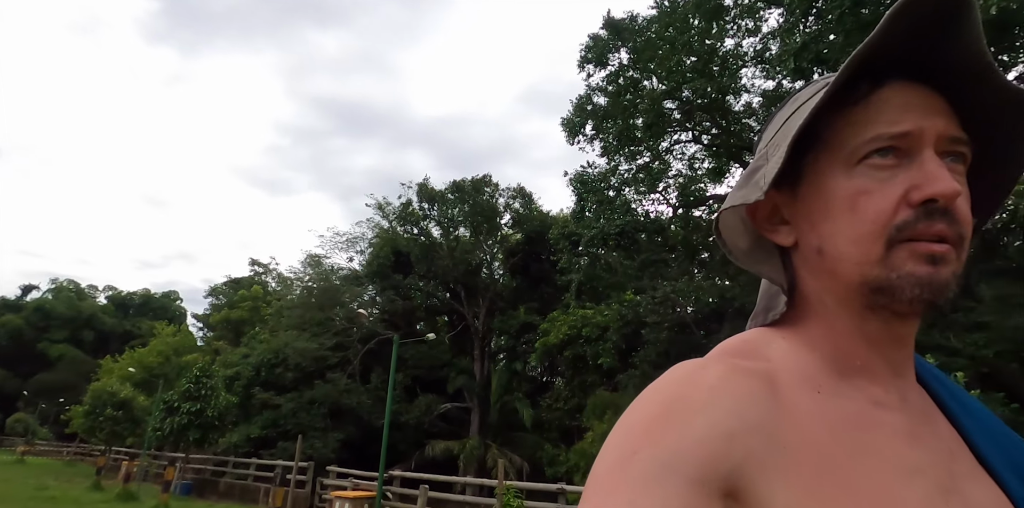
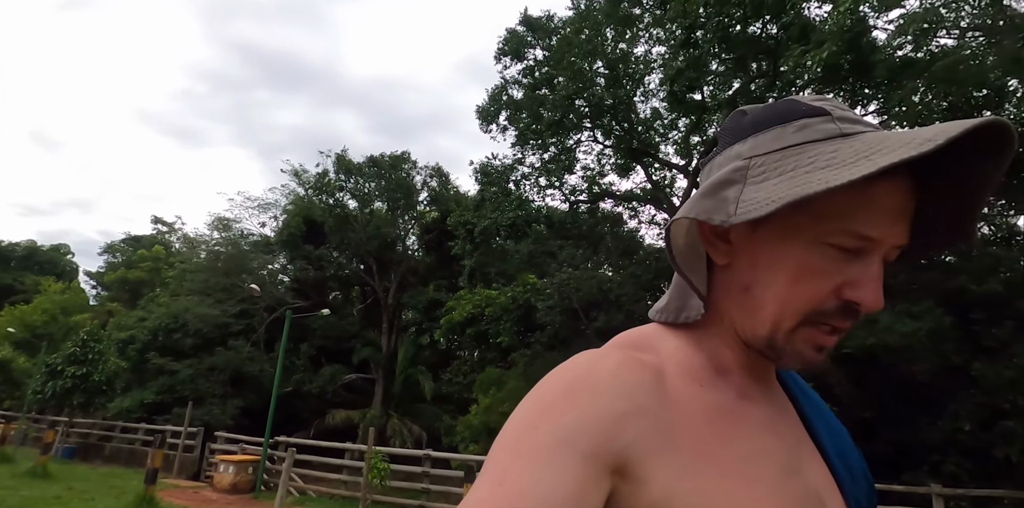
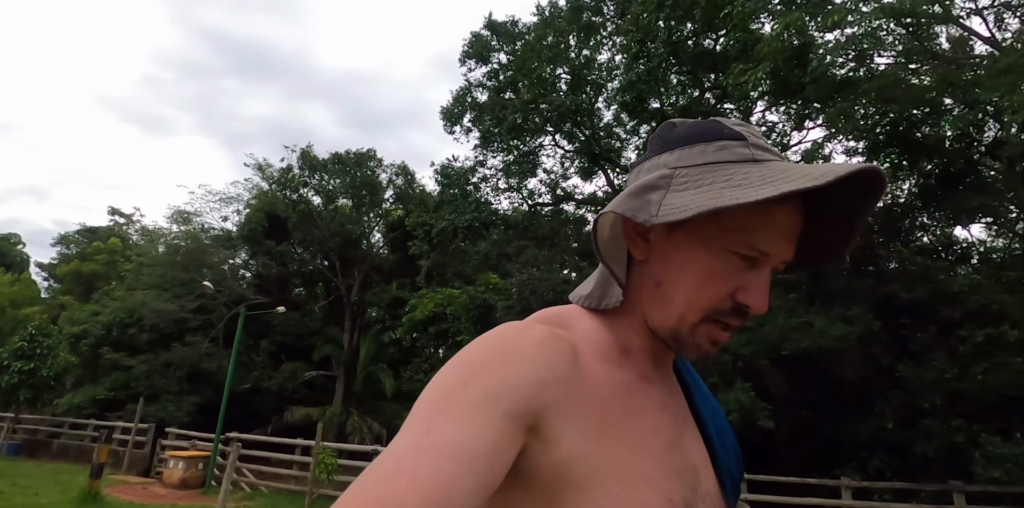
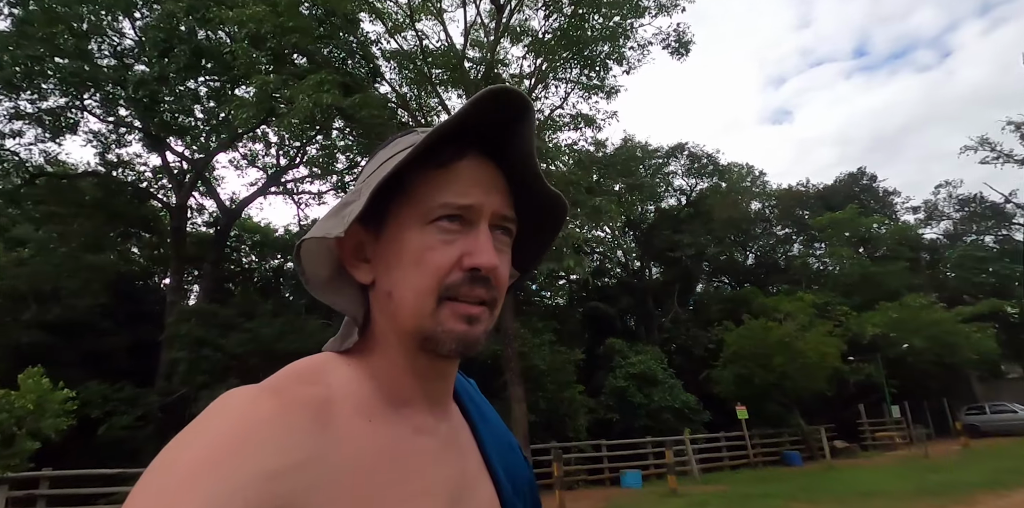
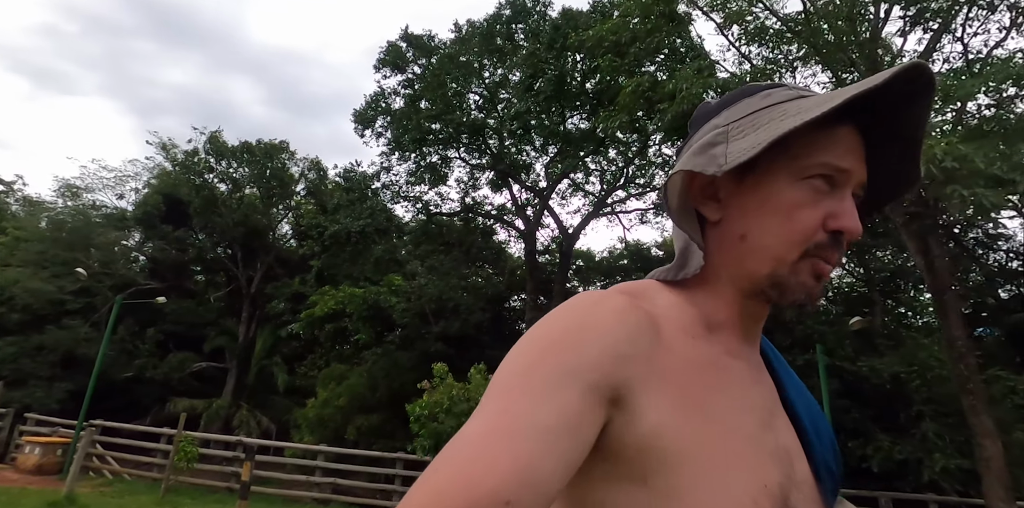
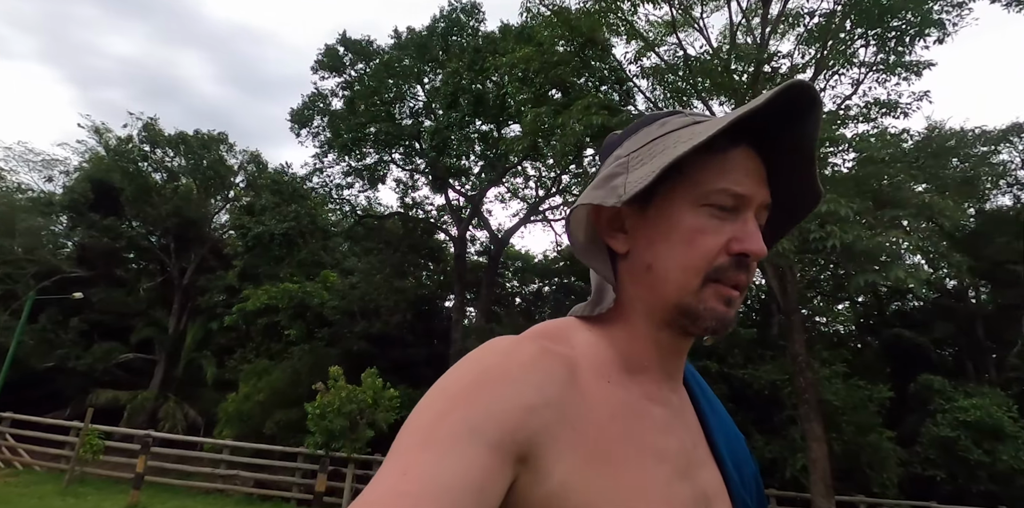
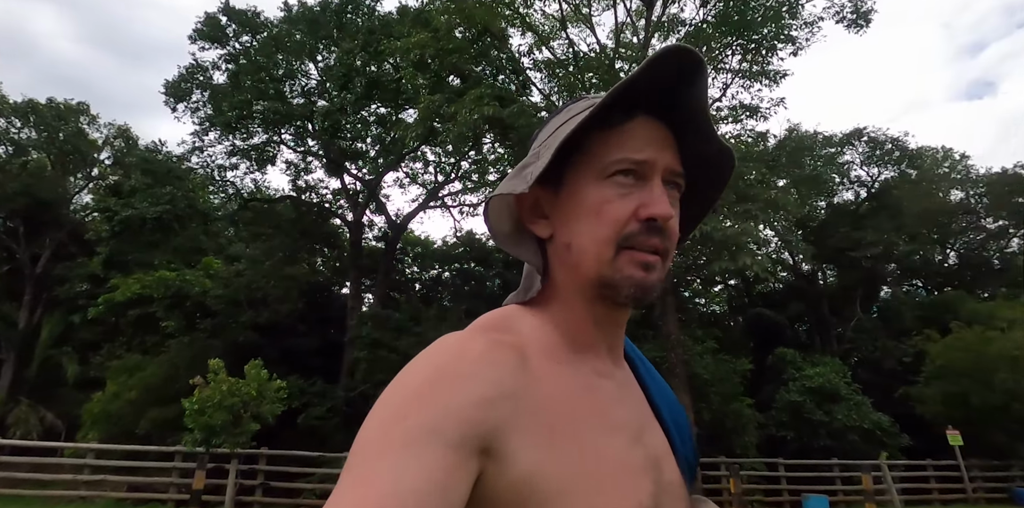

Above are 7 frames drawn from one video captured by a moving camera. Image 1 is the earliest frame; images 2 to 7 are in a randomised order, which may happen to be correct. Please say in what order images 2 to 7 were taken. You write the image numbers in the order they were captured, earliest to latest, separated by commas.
2, 3, 5, 6, 7, 4
